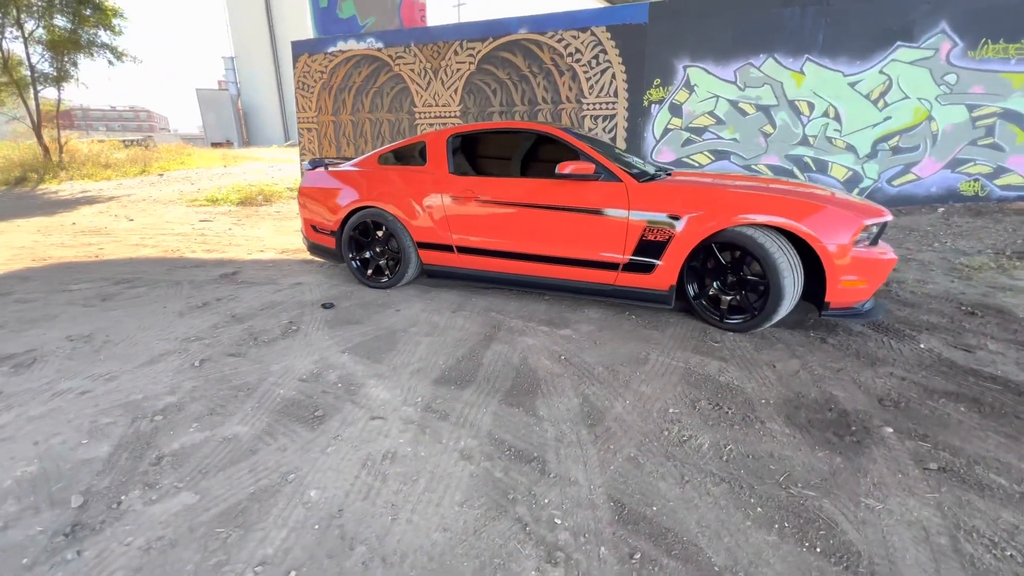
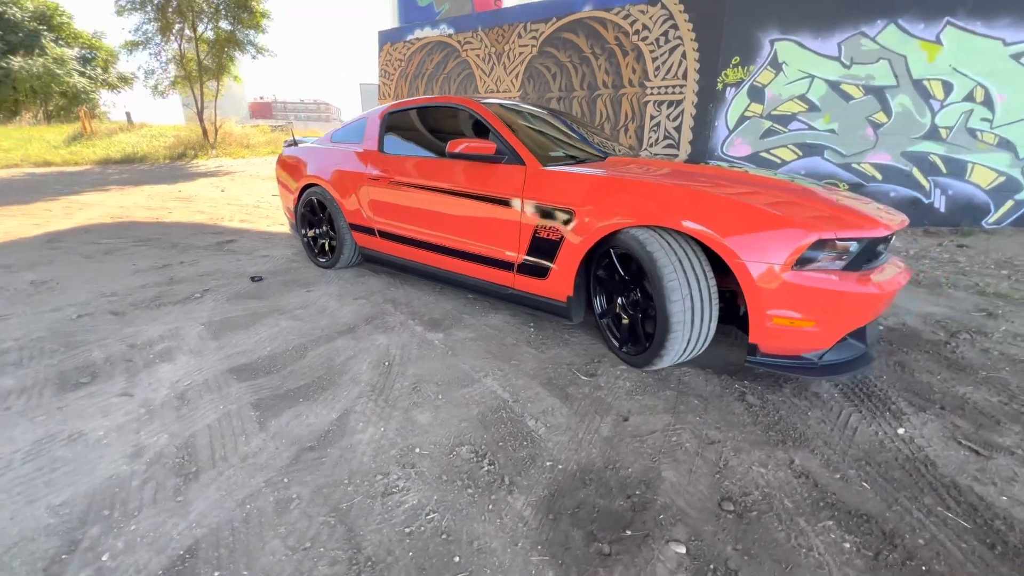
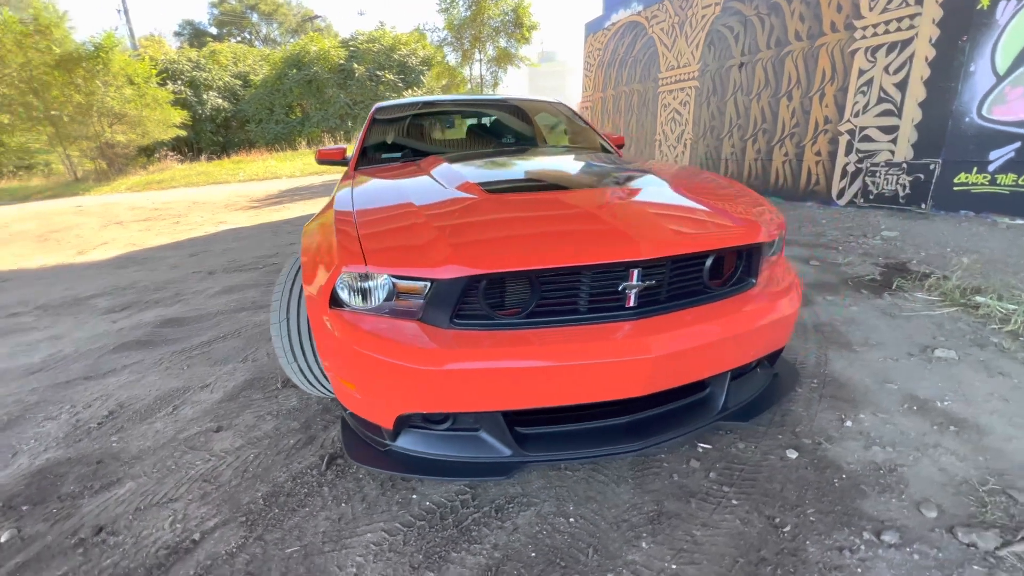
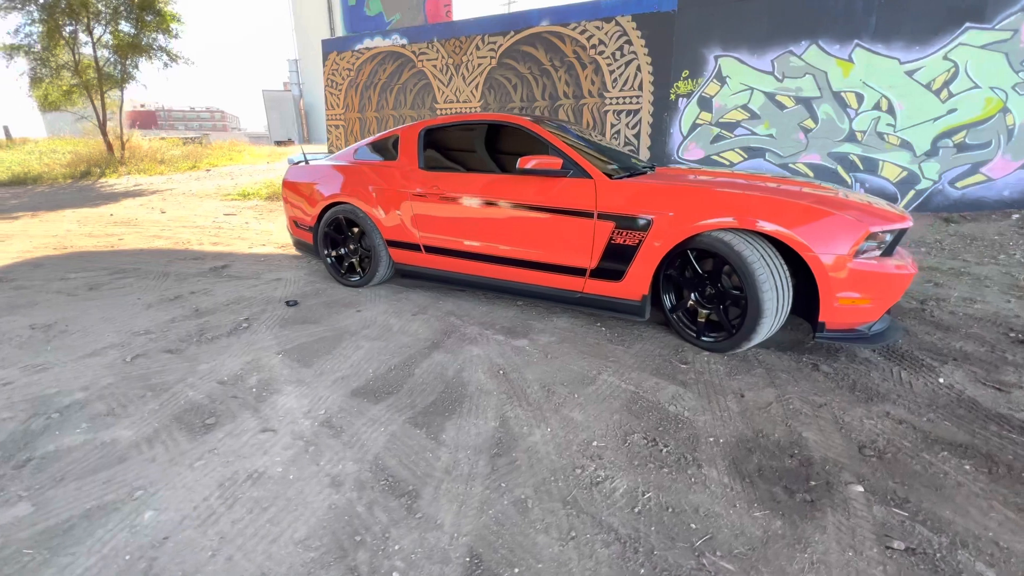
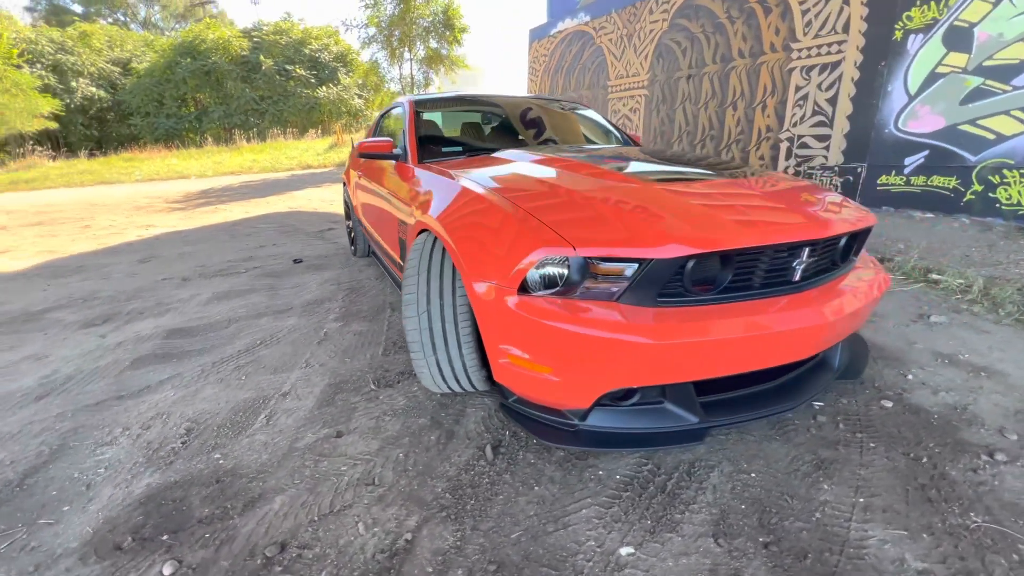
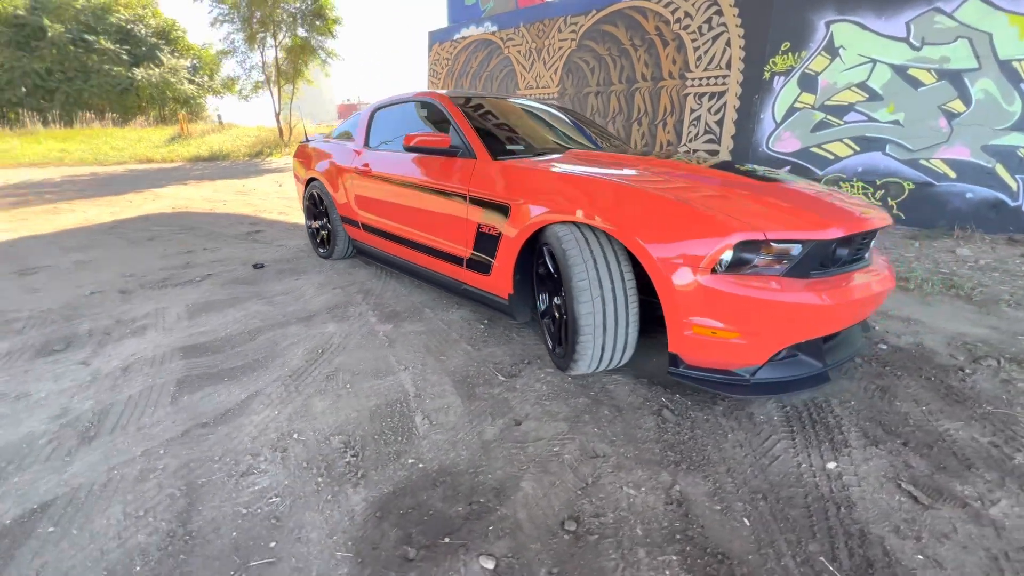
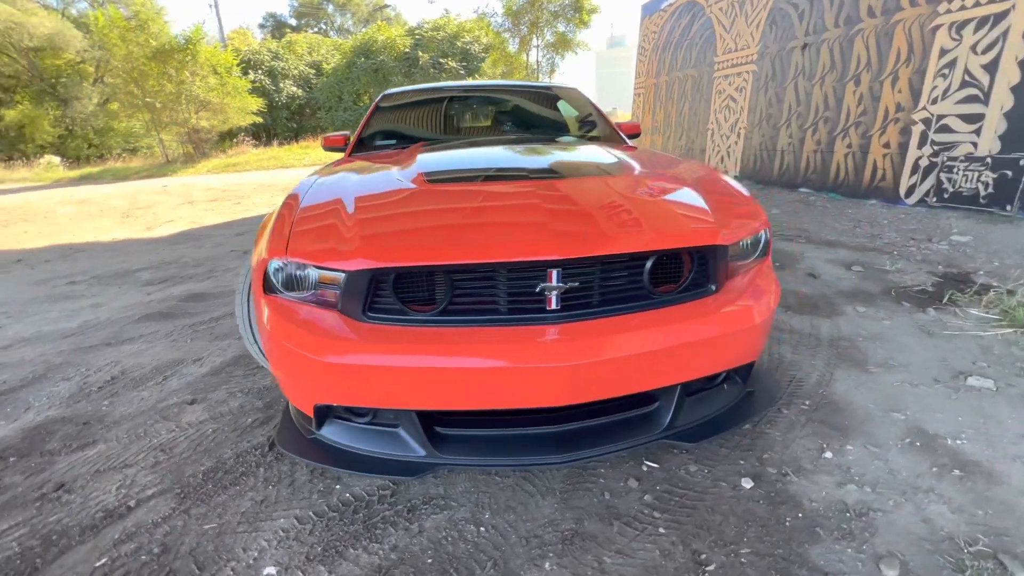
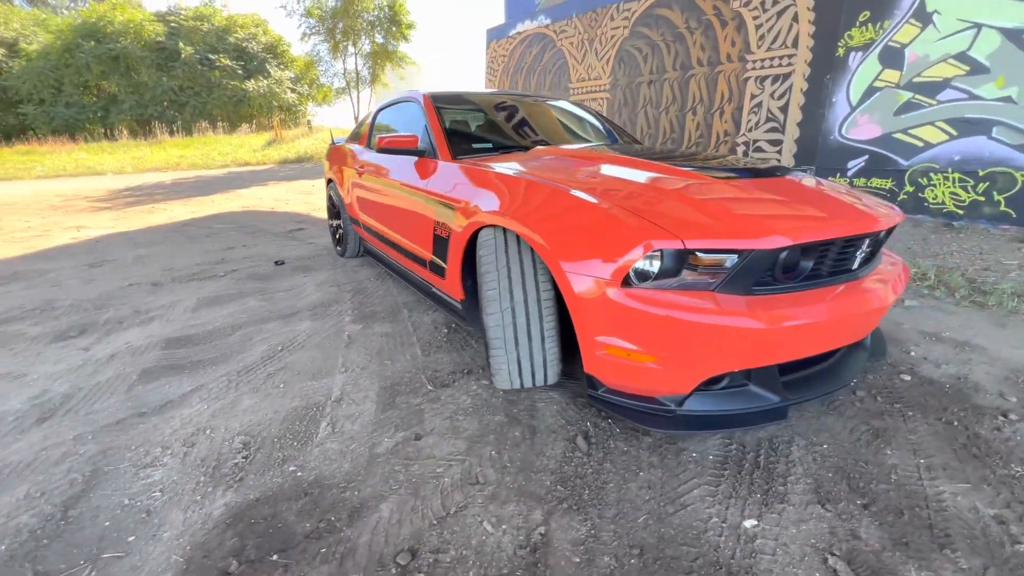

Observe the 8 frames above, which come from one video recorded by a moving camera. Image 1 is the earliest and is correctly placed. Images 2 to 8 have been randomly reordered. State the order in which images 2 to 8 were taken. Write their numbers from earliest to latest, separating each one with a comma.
4, 2, 6, 8, 5, 3, 7
